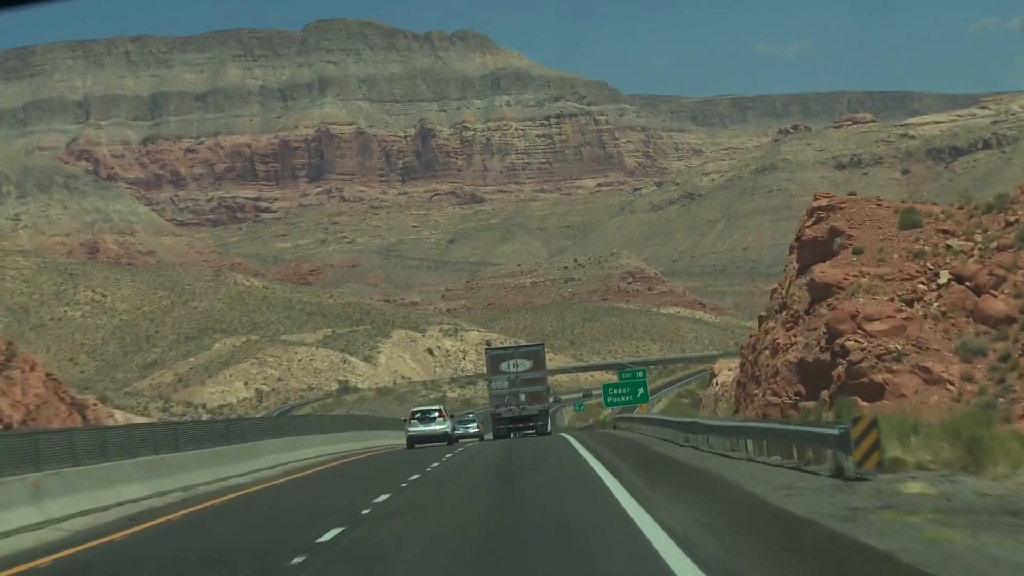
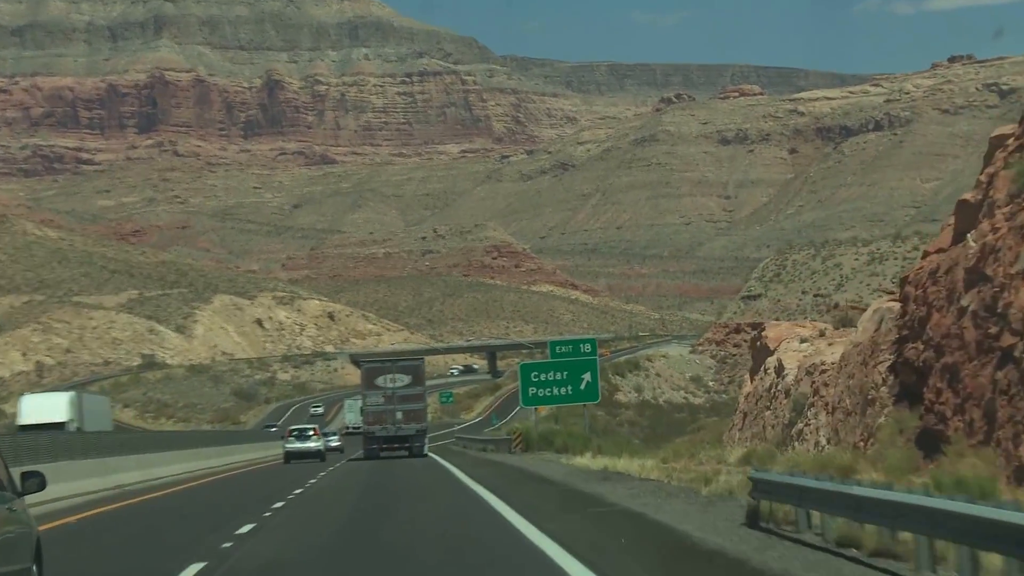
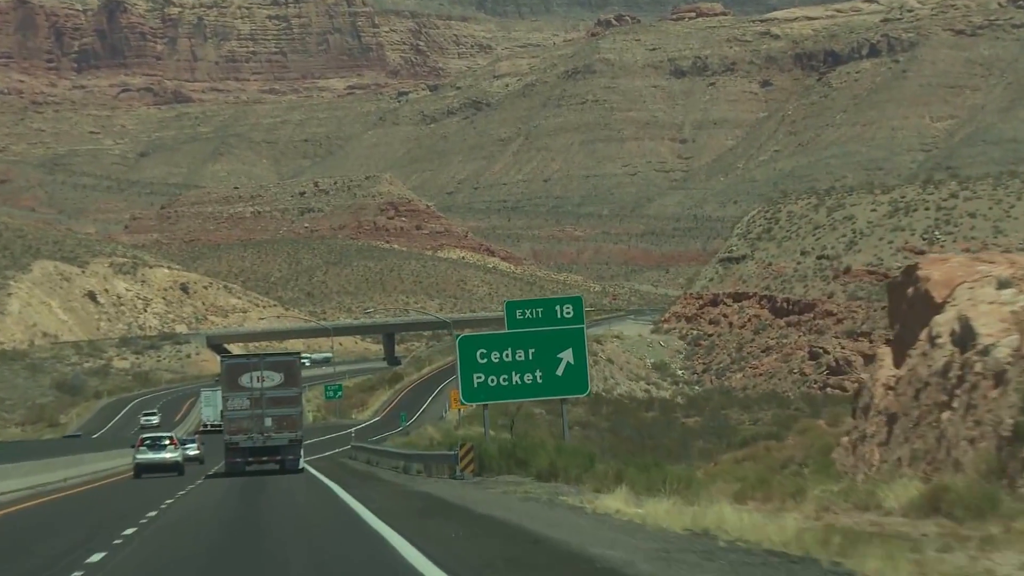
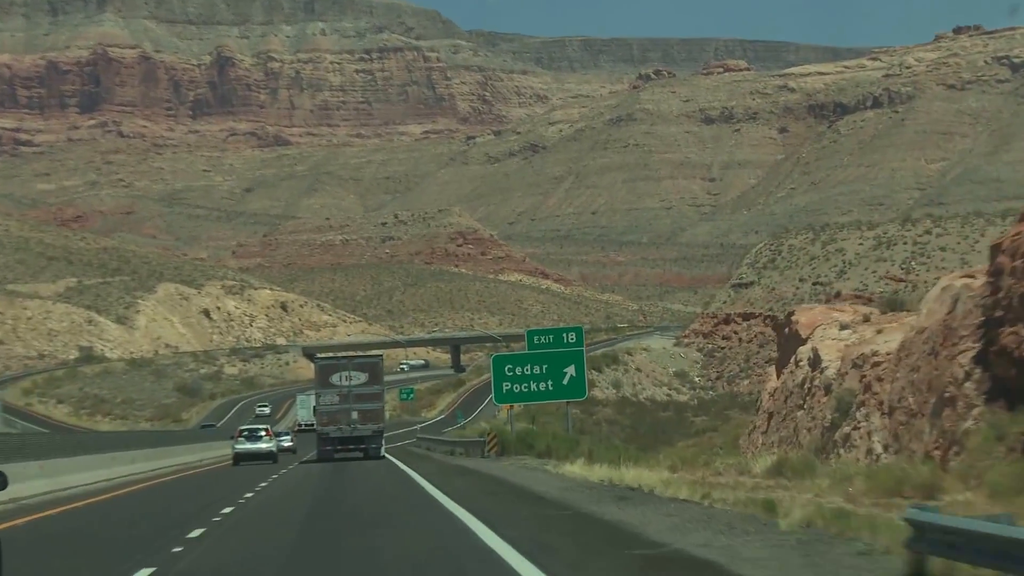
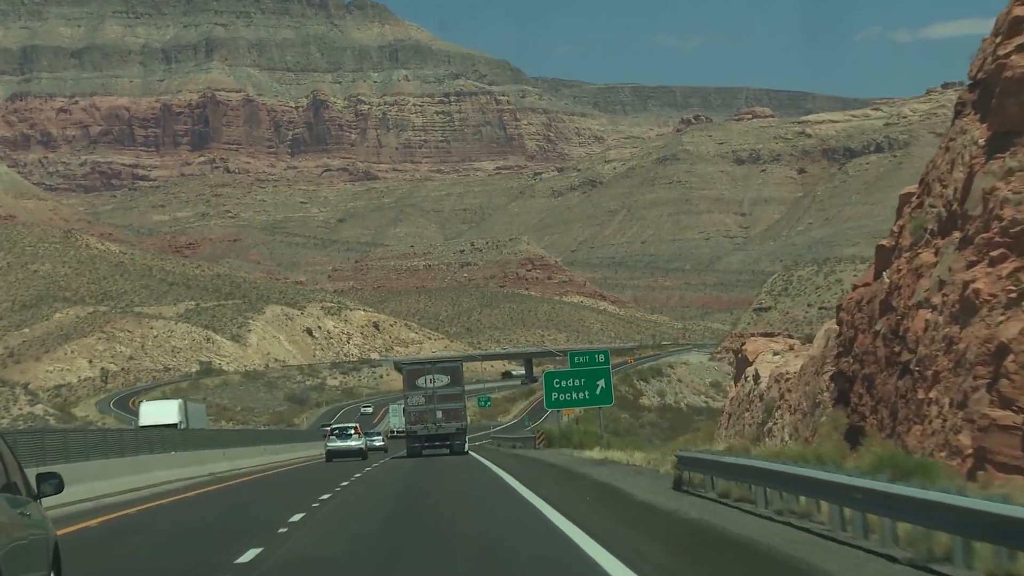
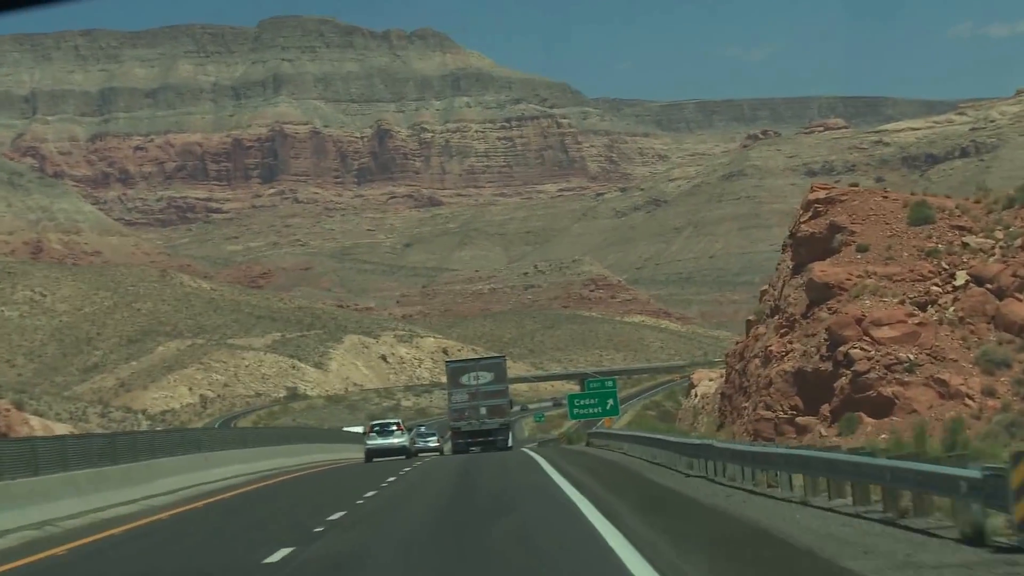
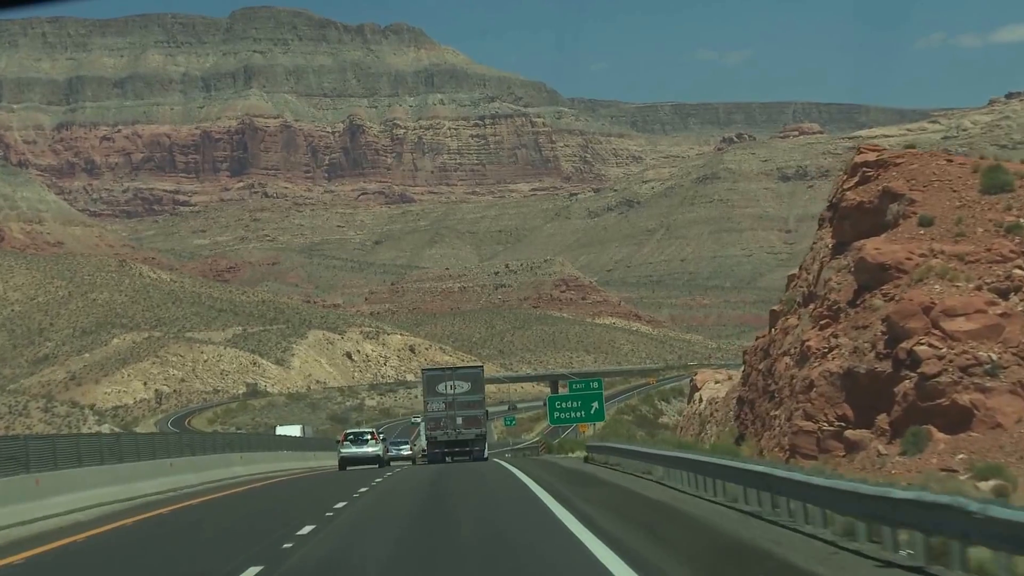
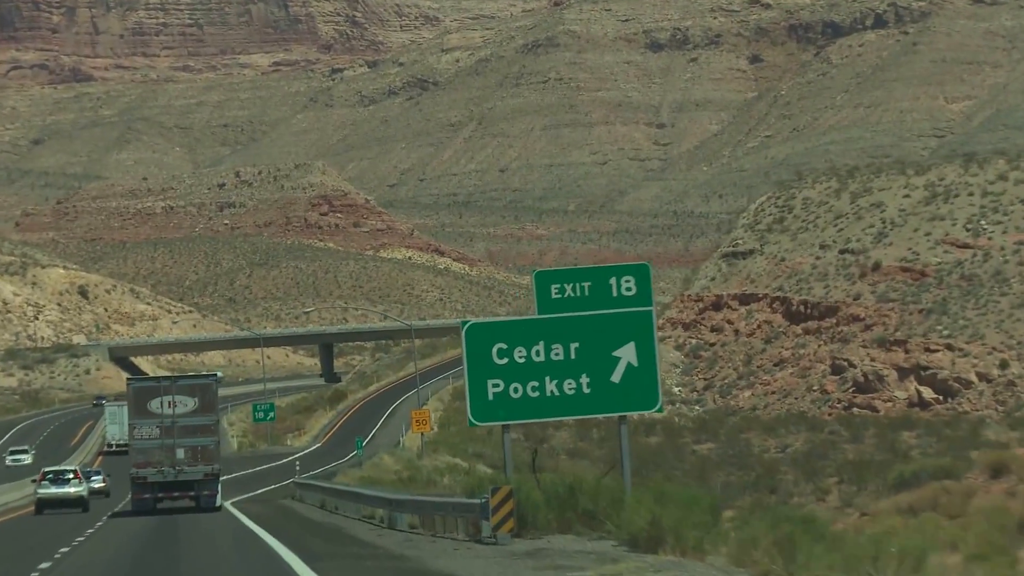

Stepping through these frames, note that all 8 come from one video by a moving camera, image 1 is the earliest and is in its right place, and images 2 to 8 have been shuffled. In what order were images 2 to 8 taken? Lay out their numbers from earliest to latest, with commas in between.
6, 7, 5, 2, 4, 3, 8
